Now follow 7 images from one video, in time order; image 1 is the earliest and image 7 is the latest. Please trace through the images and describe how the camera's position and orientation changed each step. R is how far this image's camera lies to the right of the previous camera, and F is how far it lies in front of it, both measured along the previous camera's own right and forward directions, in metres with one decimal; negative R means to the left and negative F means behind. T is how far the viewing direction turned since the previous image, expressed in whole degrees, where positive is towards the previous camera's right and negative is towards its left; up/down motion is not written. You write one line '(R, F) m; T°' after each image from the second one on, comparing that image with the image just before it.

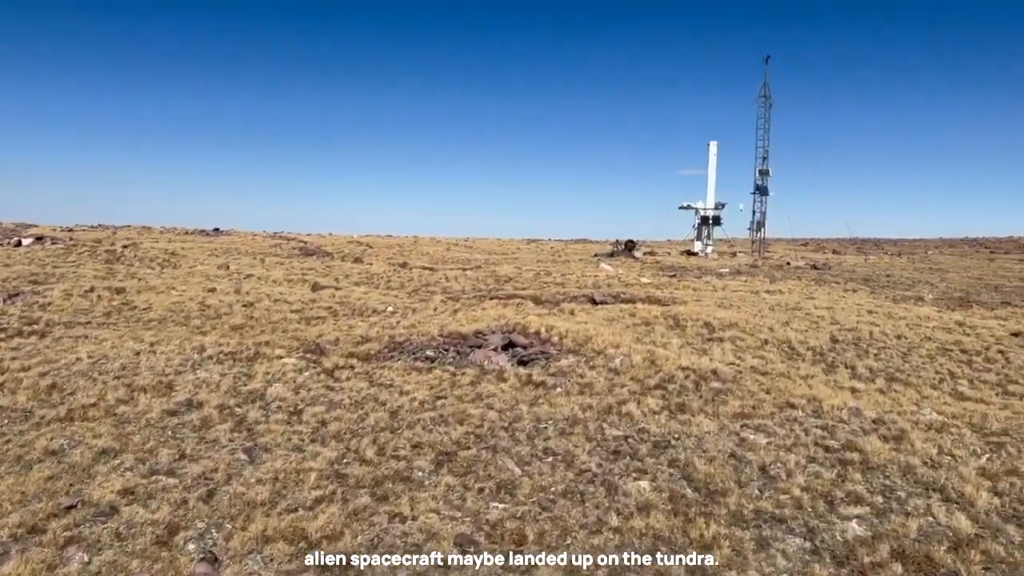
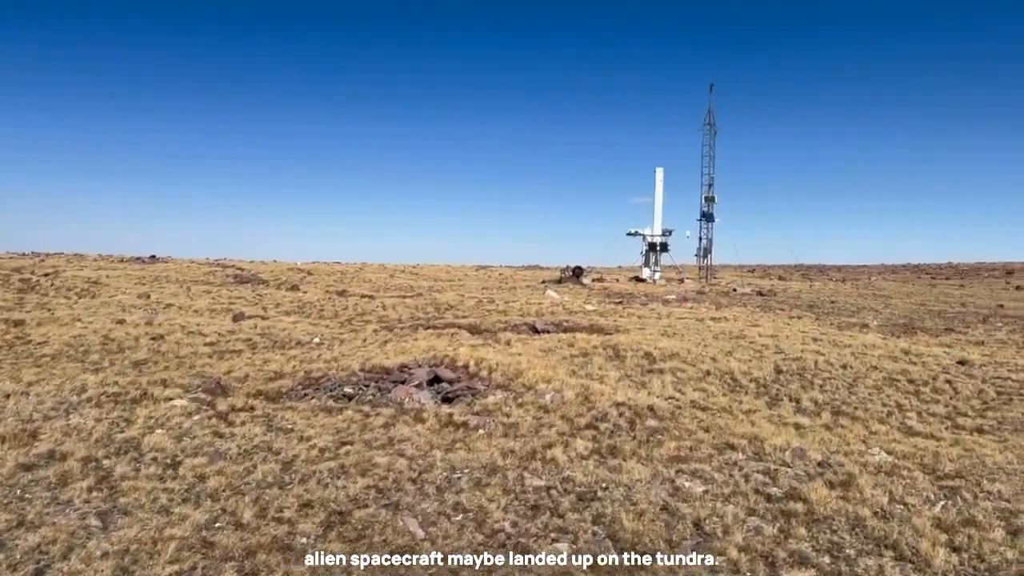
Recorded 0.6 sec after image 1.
(+0.5, +1.1) m; +3°
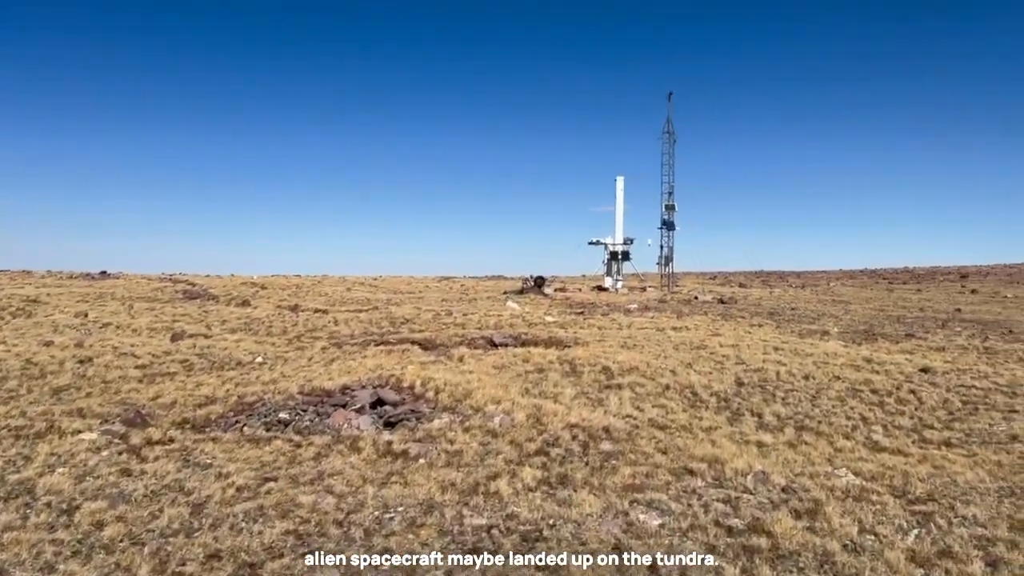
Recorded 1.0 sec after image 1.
(+0.3, +0.8) m; +3°
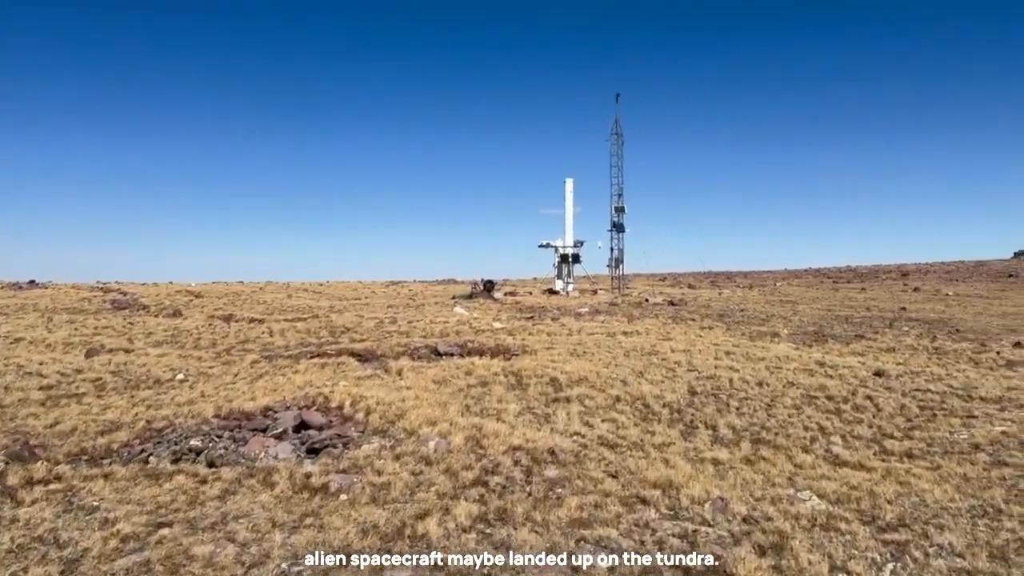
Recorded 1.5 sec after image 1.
(+0.2, +1.0) m; +4°
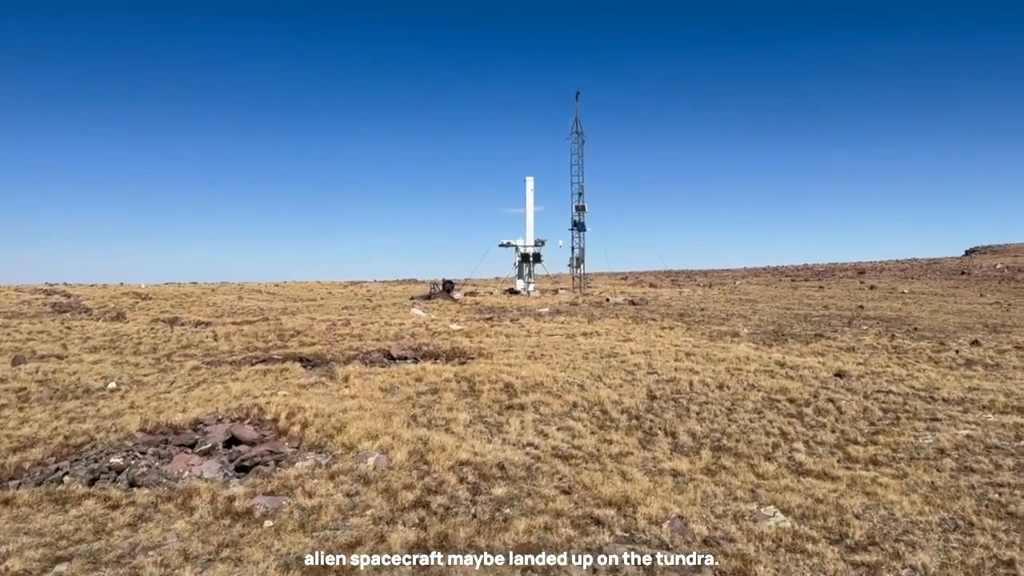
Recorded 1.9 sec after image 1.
(+0.2, +0.7) m; +3°
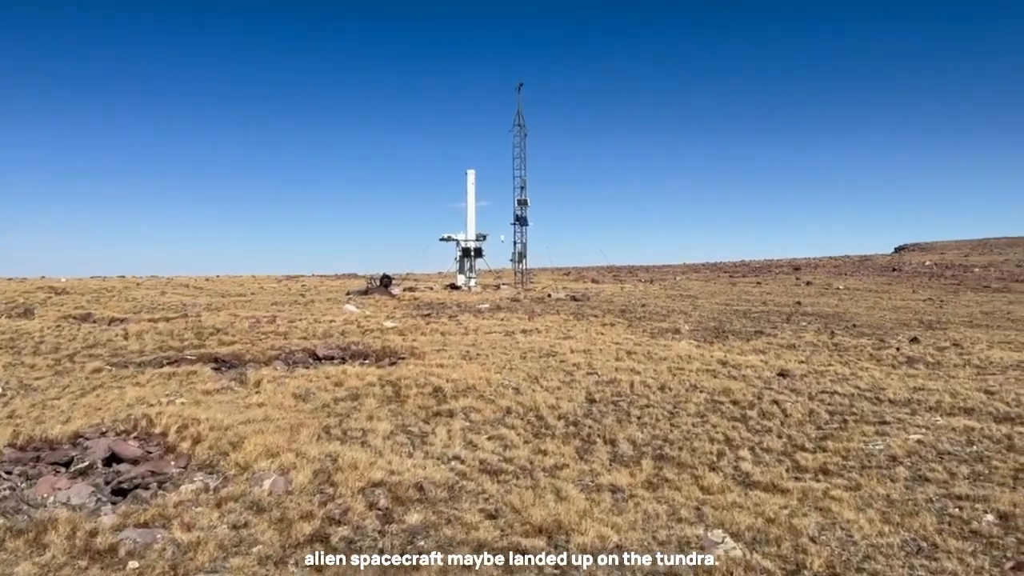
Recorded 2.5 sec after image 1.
(+0.3, +1.1) m; +4°
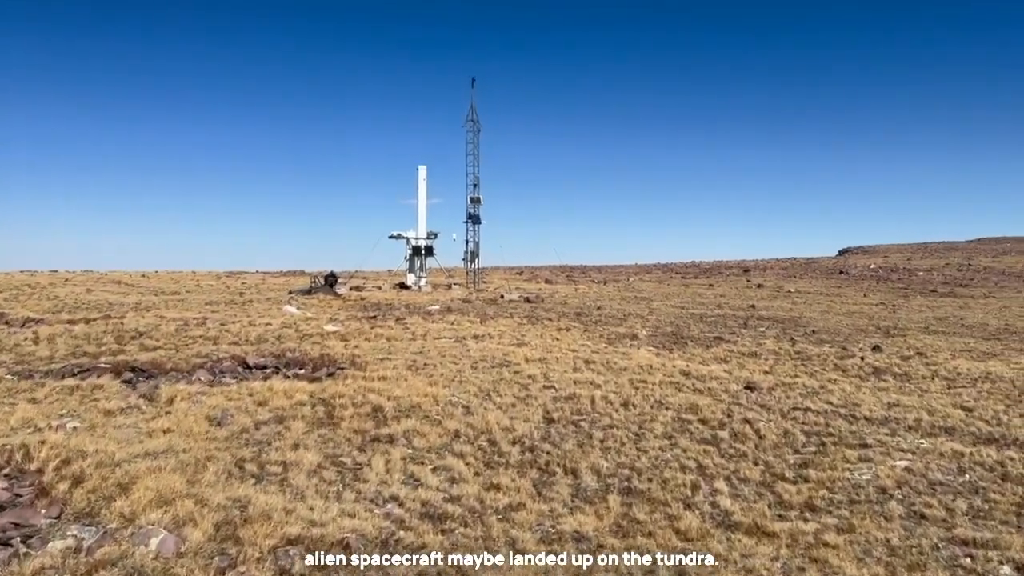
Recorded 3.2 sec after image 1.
(0.0, +1.5) m; +4°
